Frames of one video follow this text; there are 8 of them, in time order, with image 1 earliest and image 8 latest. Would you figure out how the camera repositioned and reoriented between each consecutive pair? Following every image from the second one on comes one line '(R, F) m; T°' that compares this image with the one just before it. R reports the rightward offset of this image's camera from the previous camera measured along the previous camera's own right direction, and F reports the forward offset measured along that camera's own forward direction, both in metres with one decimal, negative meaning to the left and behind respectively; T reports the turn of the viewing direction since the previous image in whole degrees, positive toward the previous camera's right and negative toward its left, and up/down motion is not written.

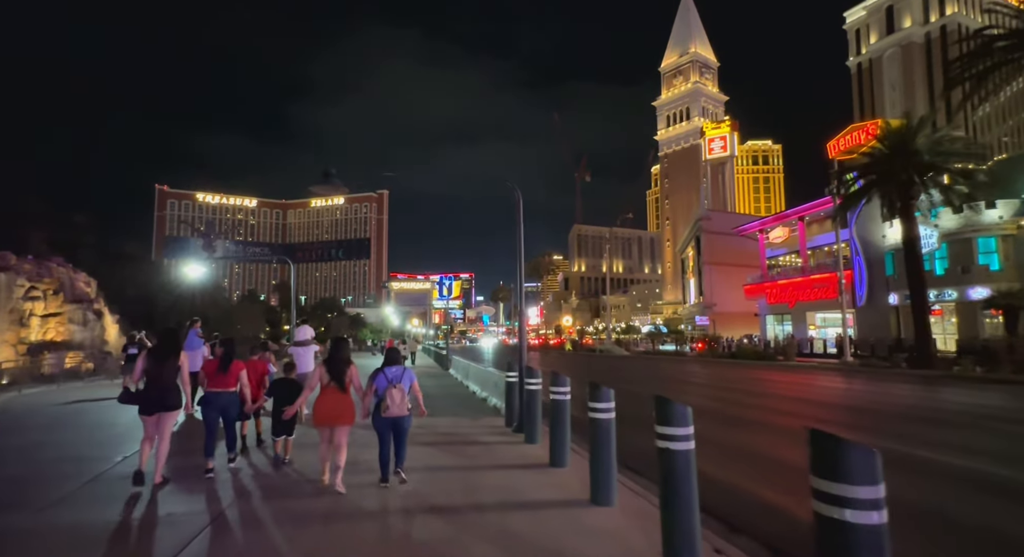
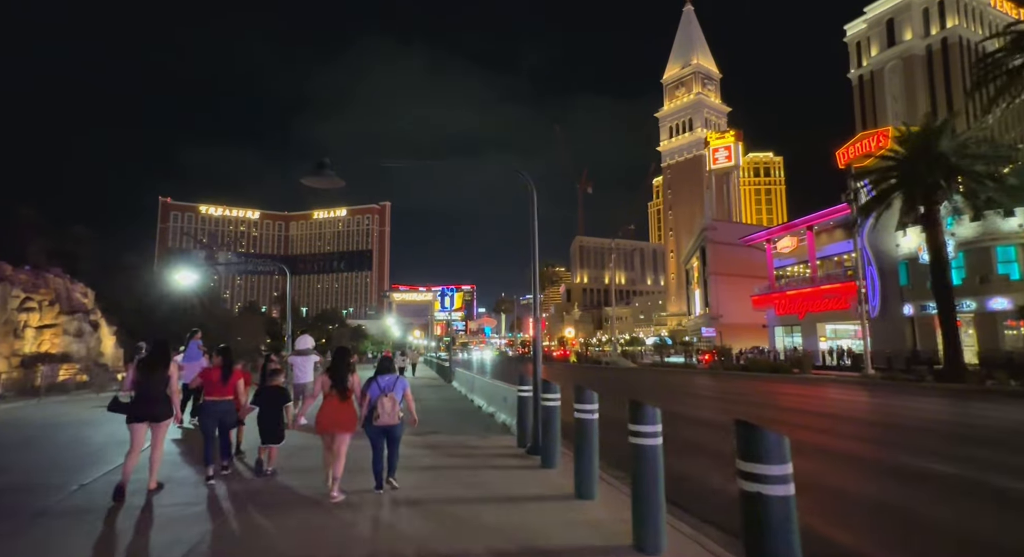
(-0.1, +0.6) m; 0°
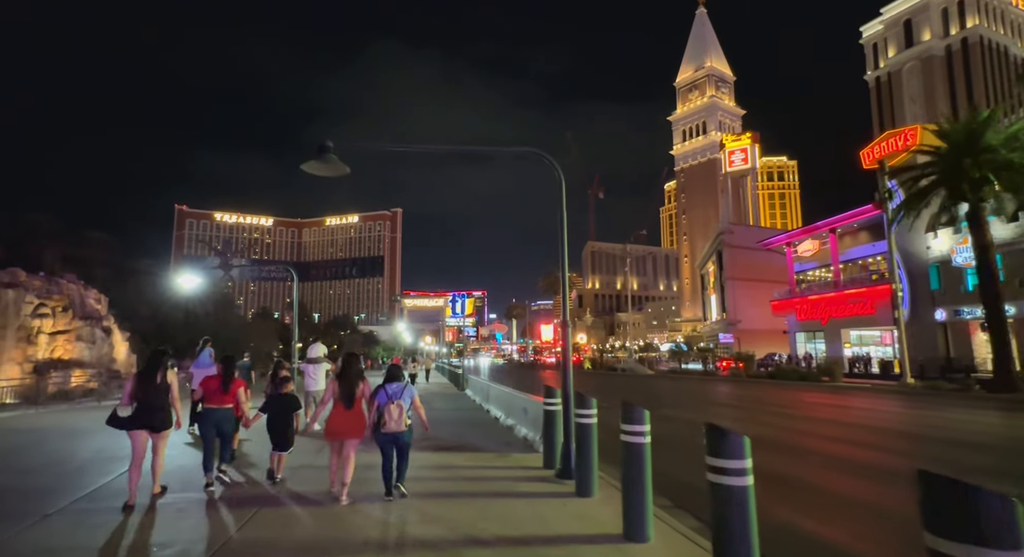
(-0.2, +0.7) m; -1°
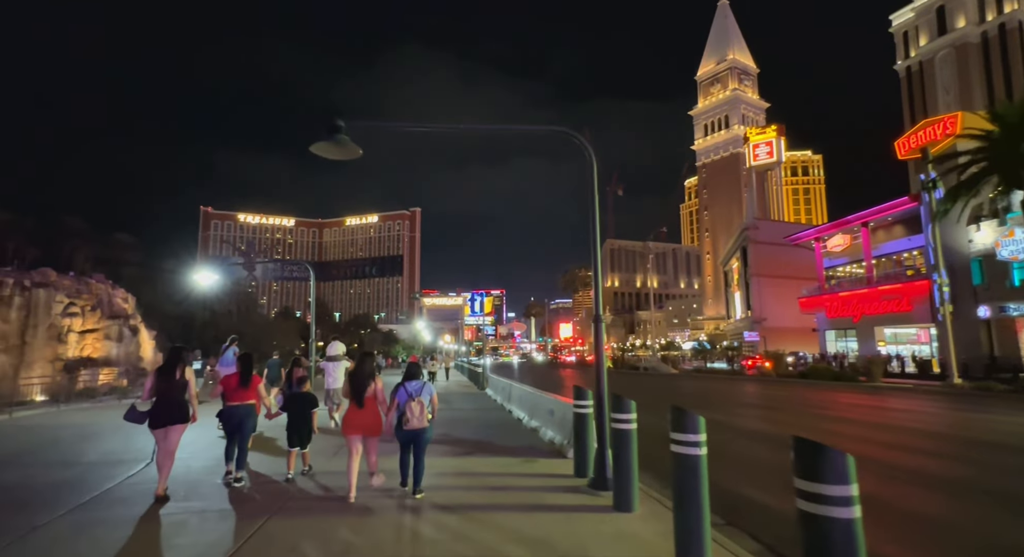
(-0.1, +0.5) m; -2°
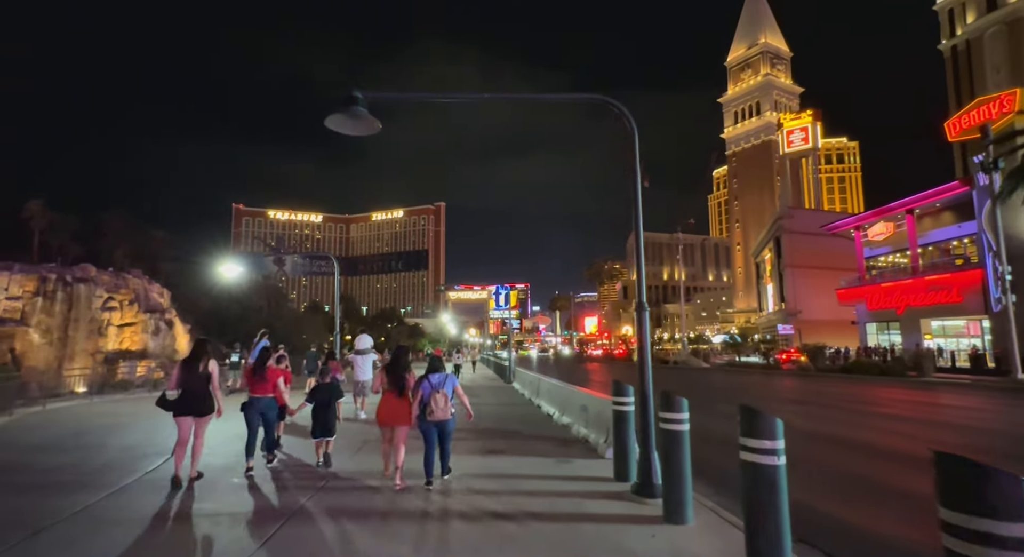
(-0.1, +0.5) m; -3°
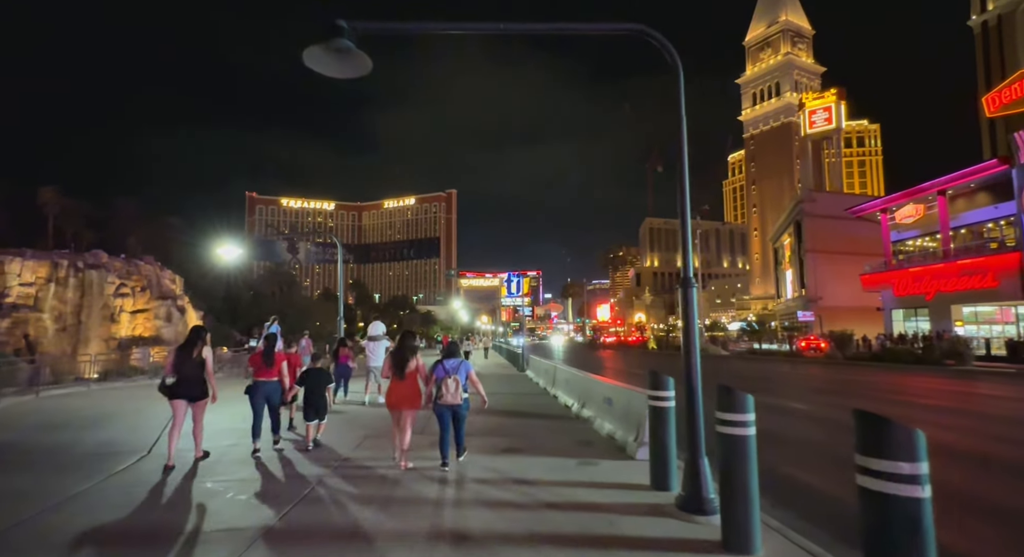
(0.0, +0.7) m; -1°
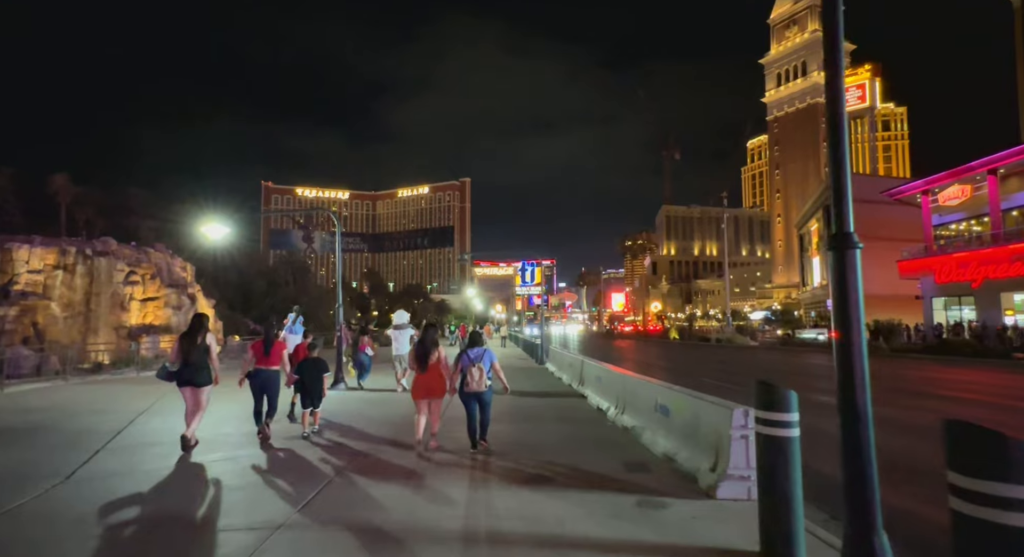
(-0.1, +1.3) m; -1°
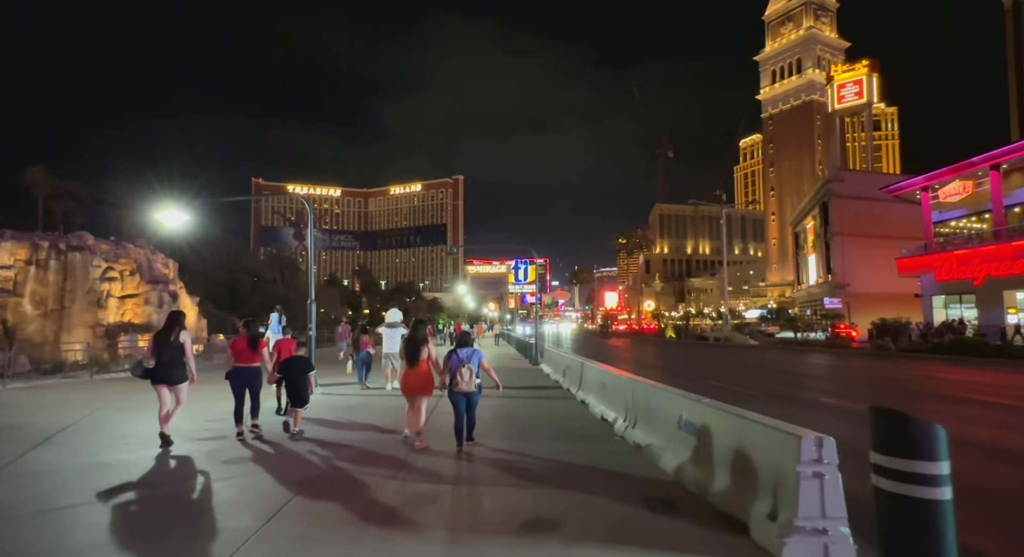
(0.0, +0.9) m; +1°
